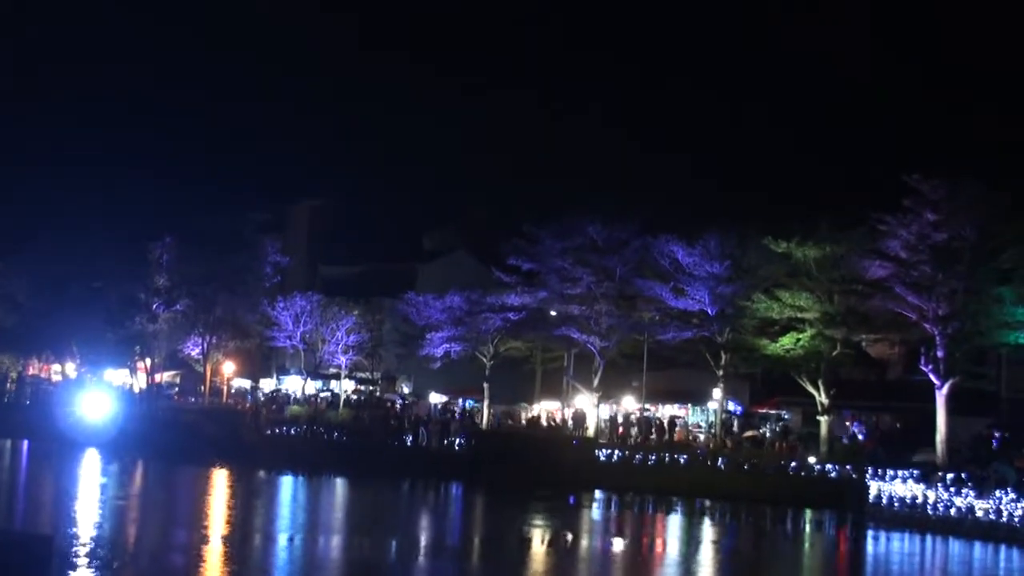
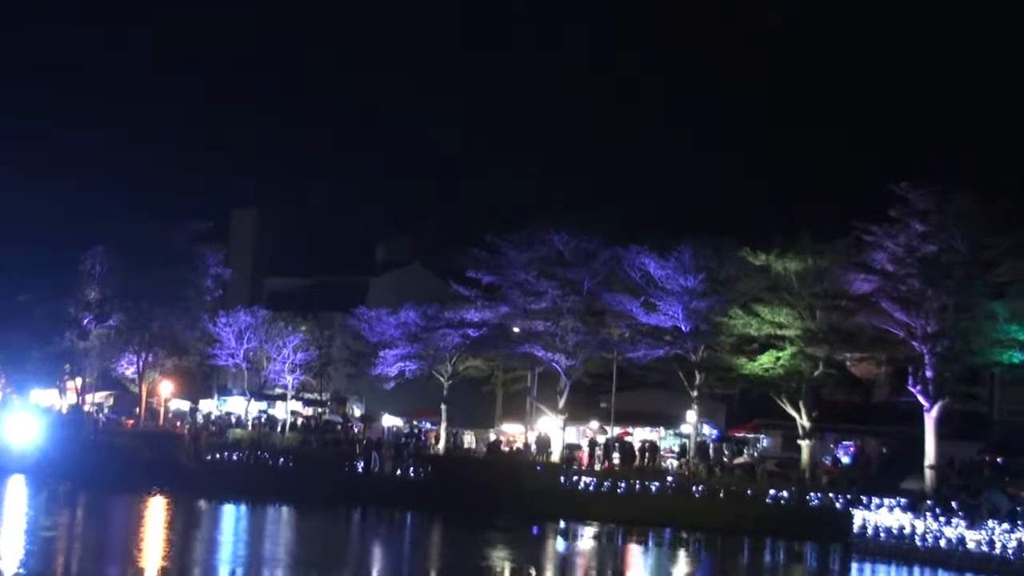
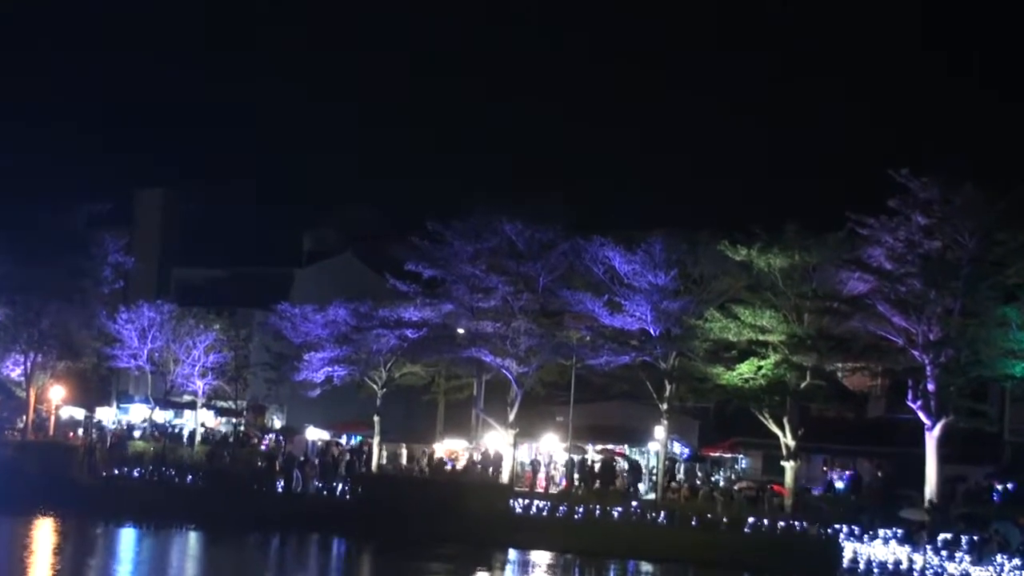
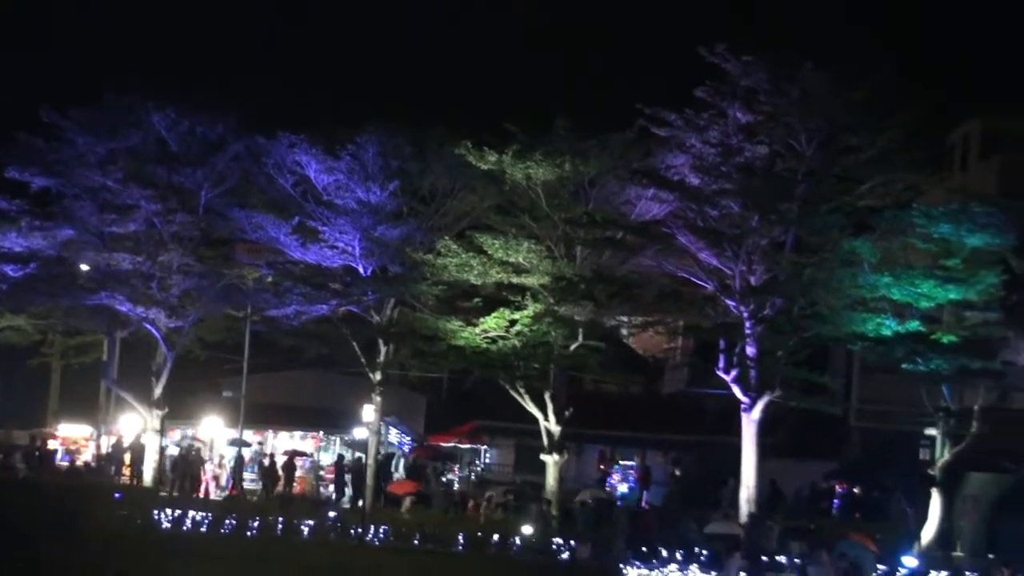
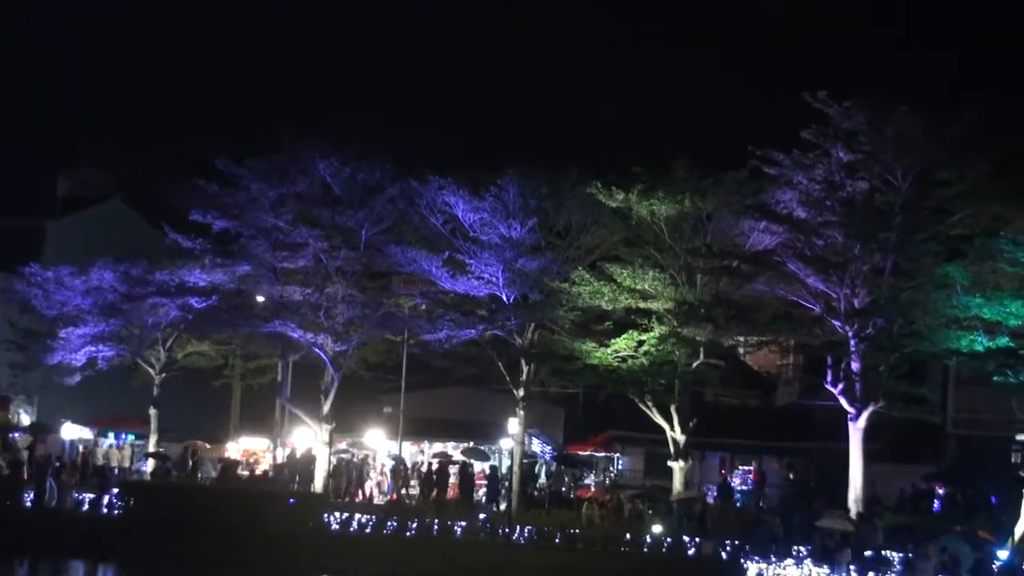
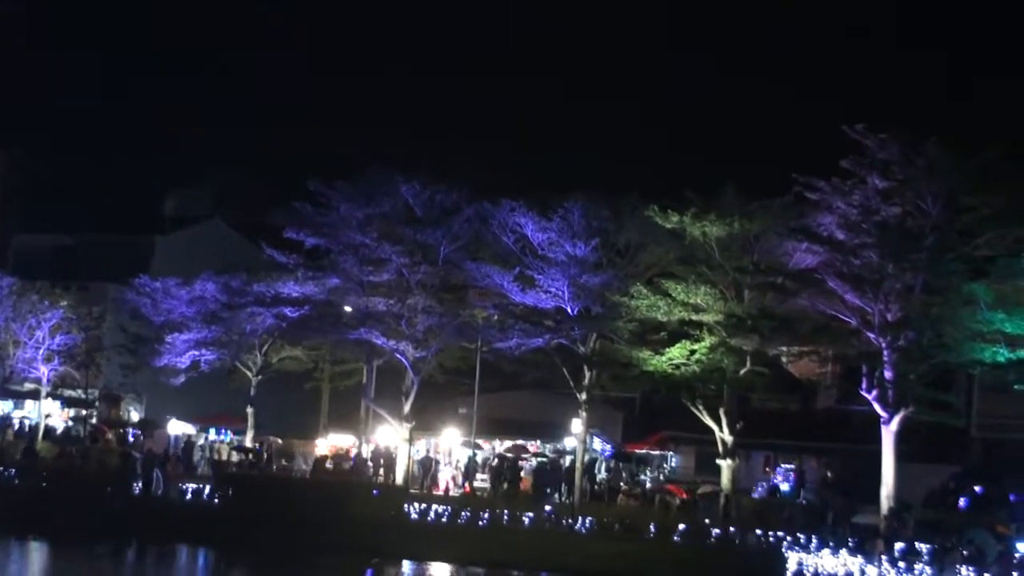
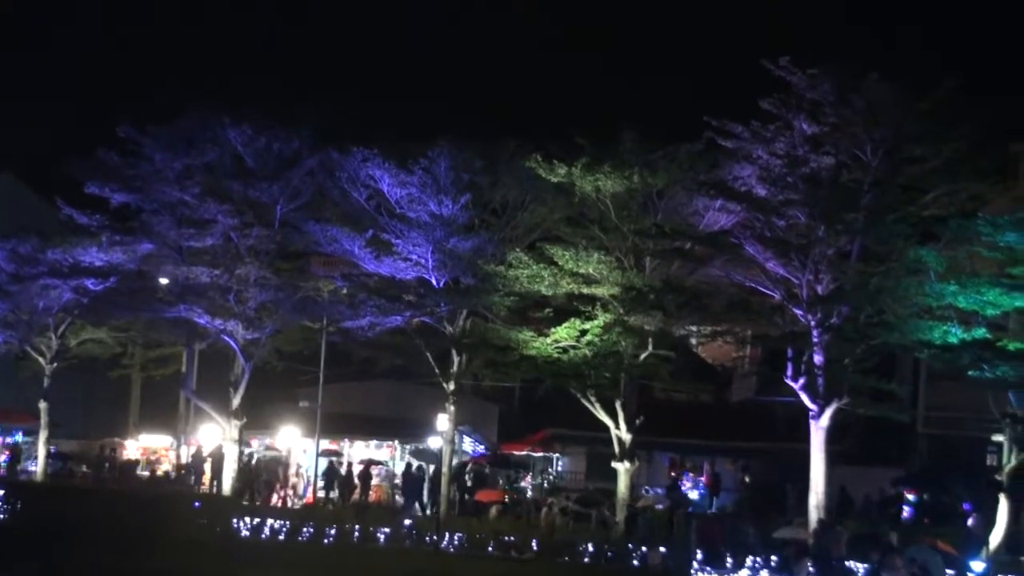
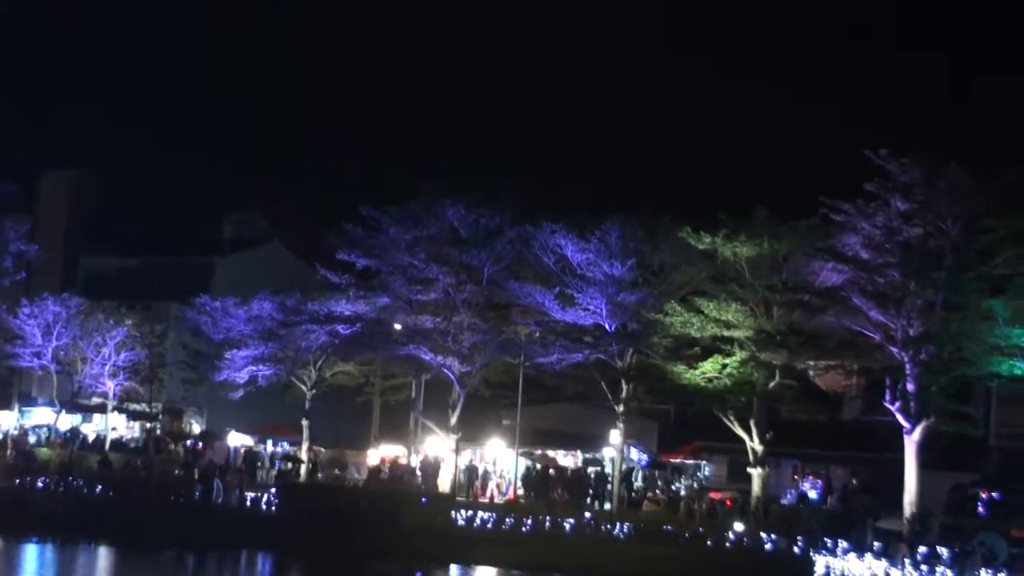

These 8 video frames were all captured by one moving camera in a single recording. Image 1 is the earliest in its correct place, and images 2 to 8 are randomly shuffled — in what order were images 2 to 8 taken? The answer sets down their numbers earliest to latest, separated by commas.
2, 3, 8, 6, 5, 7, 4
